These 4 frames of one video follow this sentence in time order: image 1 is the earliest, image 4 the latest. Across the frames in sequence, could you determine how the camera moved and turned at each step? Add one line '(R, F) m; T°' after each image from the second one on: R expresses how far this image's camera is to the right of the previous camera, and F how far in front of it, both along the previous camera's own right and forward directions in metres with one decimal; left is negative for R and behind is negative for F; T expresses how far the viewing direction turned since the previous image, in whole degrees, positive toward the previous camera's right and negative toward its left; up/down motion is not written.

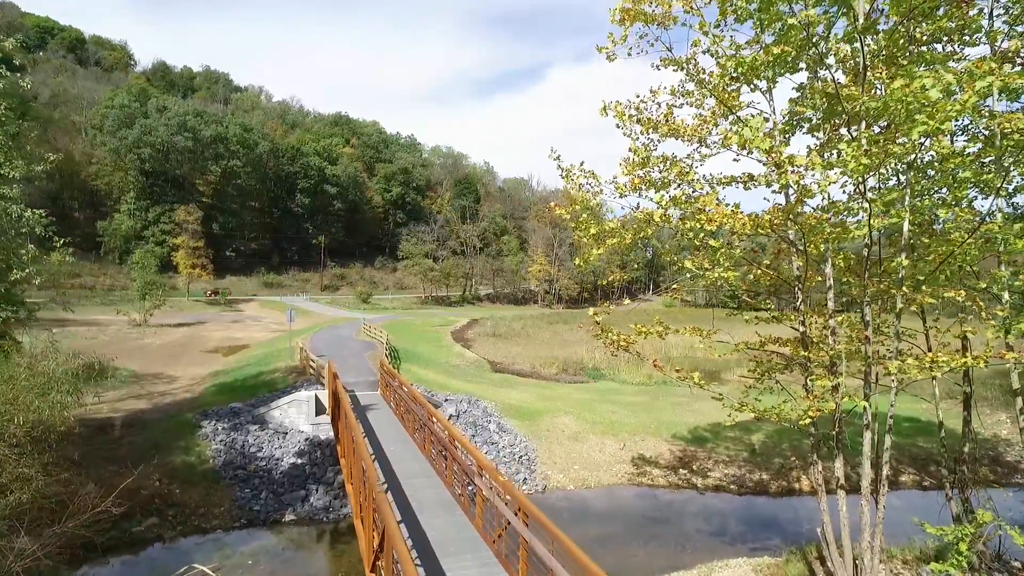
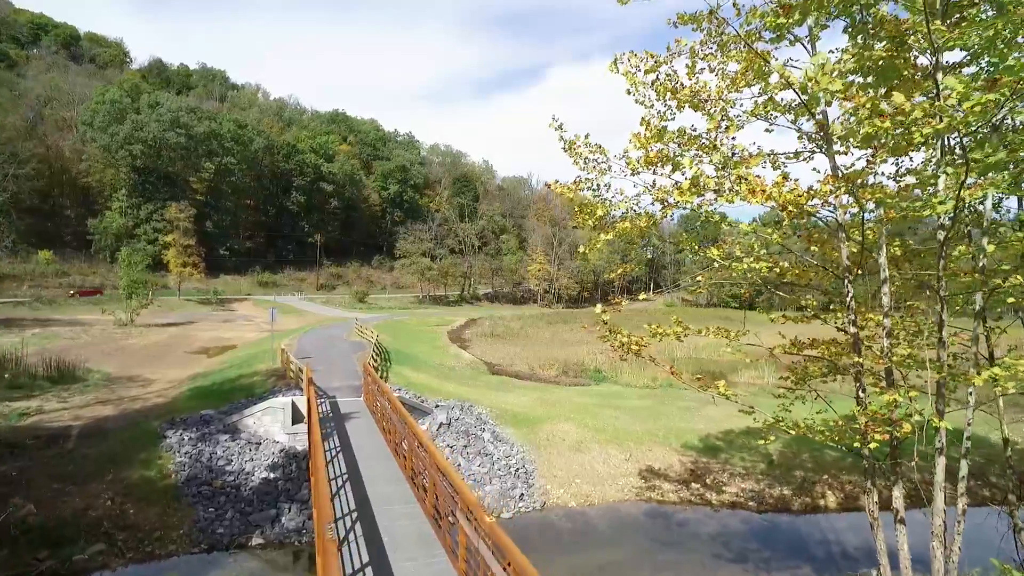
(+0.1, +1.6) m; 0°
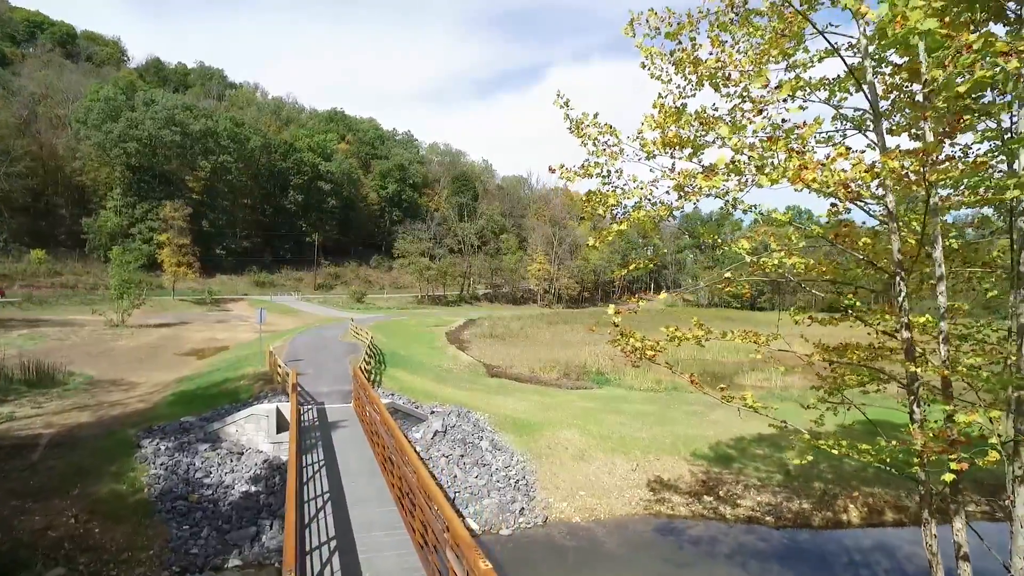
(0.0, +1.1) m; 0°
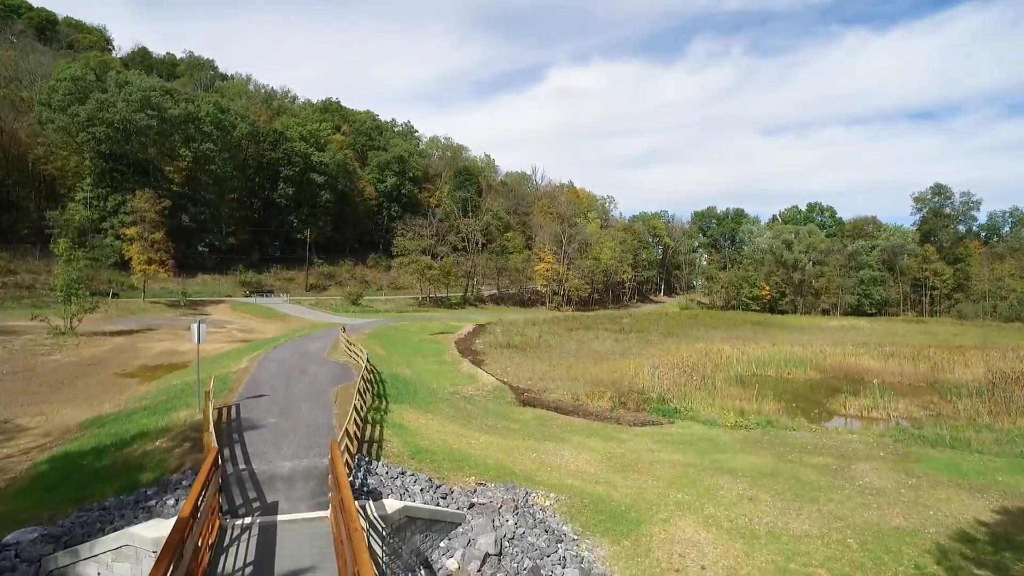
(-2.1, +7.9) m; 0°
